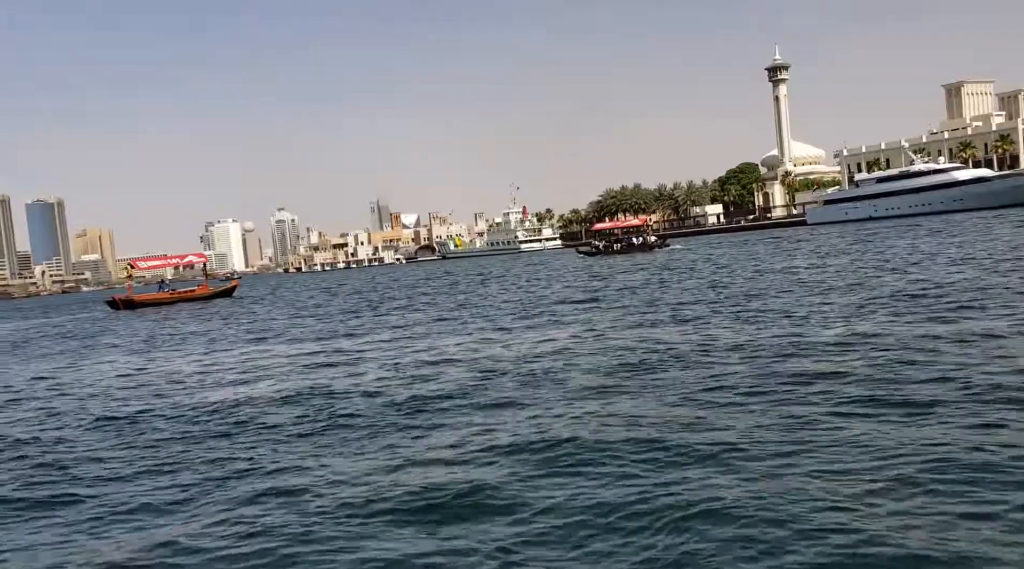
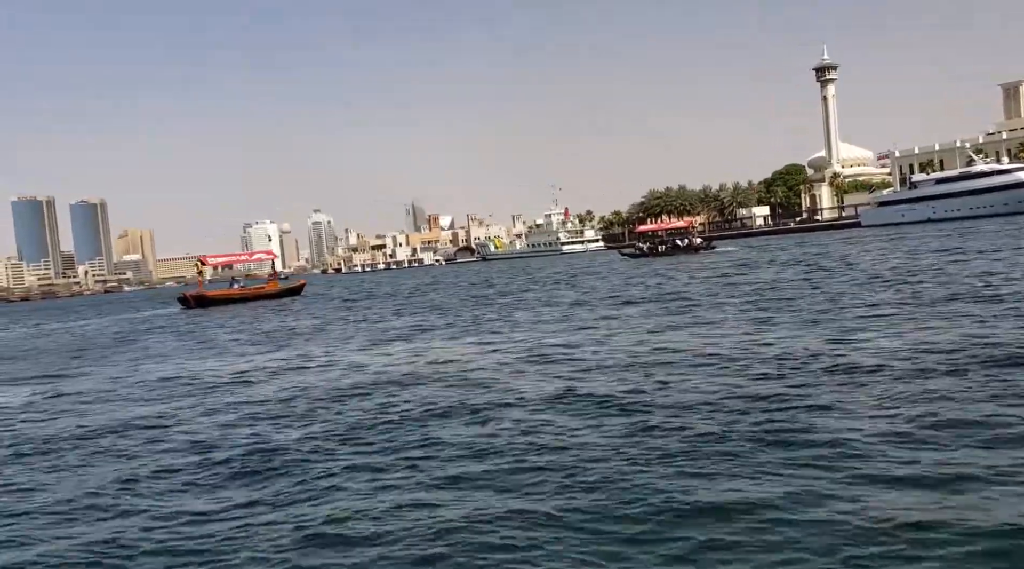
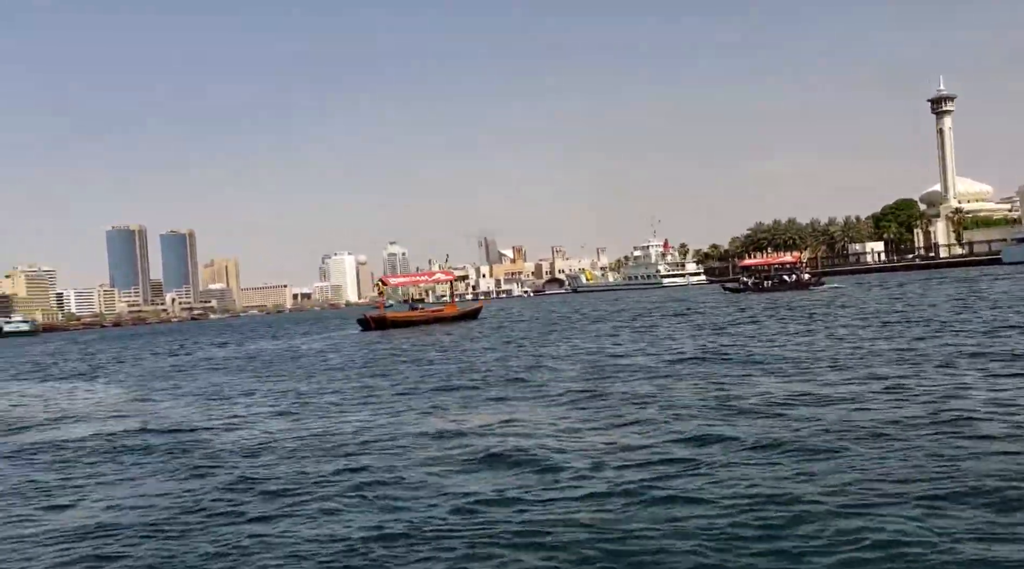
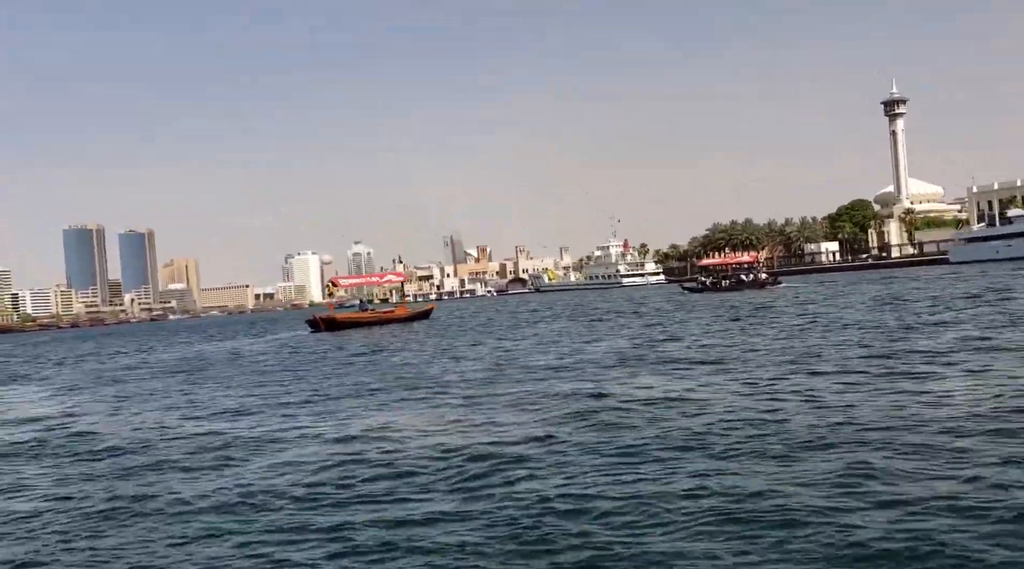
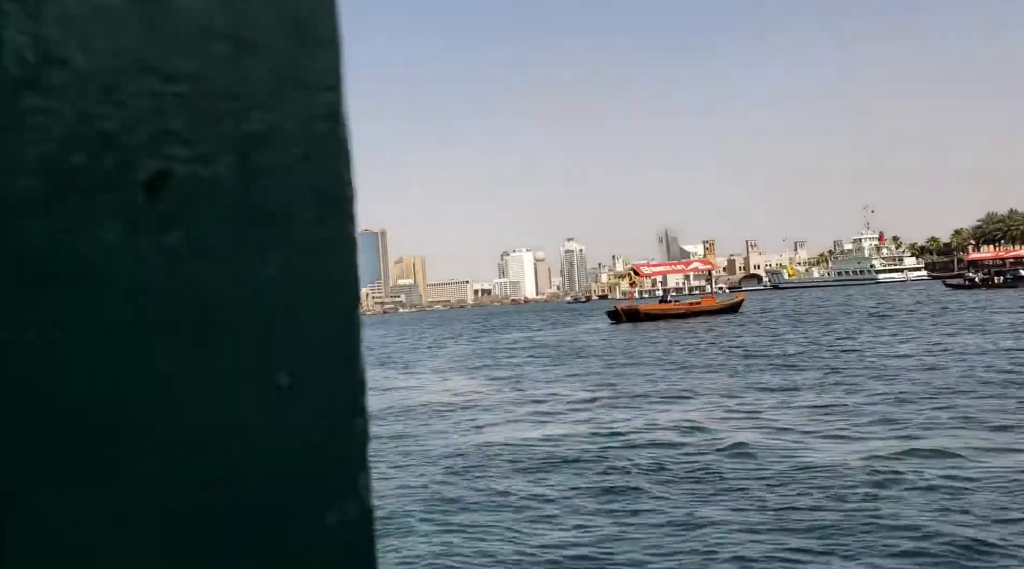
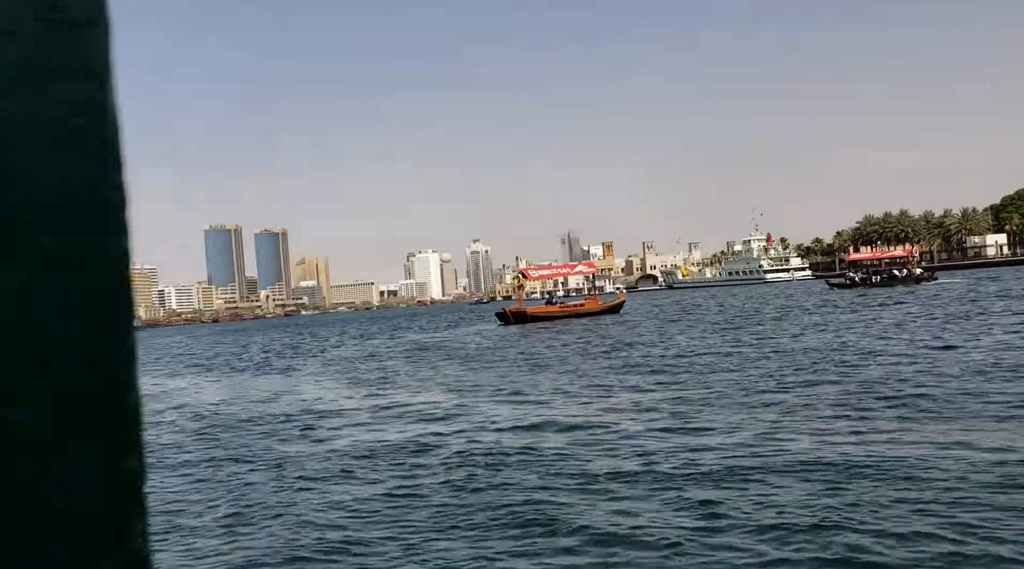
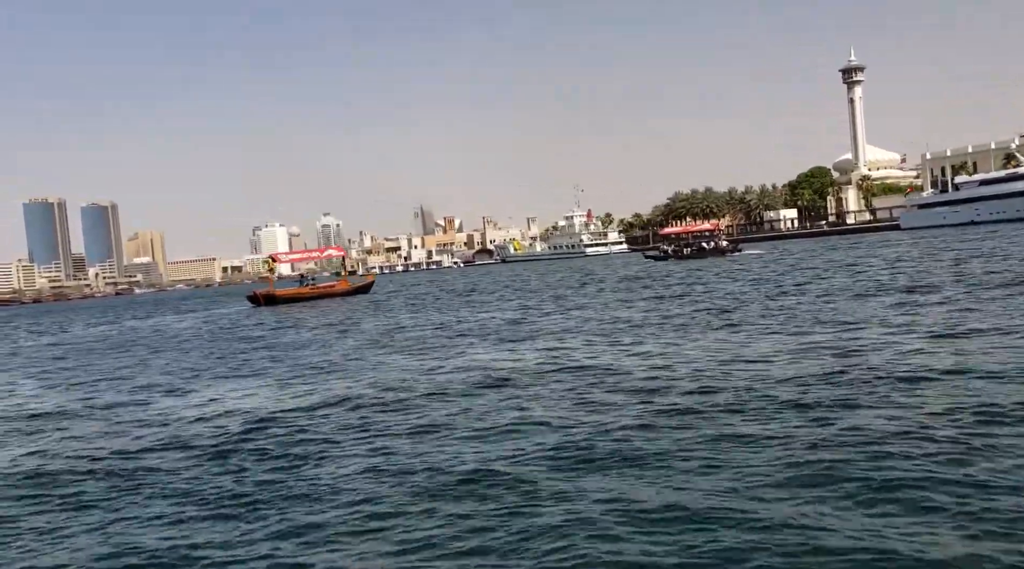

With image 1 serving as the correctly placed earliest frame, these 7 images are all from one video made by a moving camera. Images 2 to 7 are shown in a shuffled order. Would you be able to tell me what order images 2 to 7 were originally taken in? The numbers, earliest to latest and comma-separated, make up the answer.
2, 7, 4, 3, 6, 5
